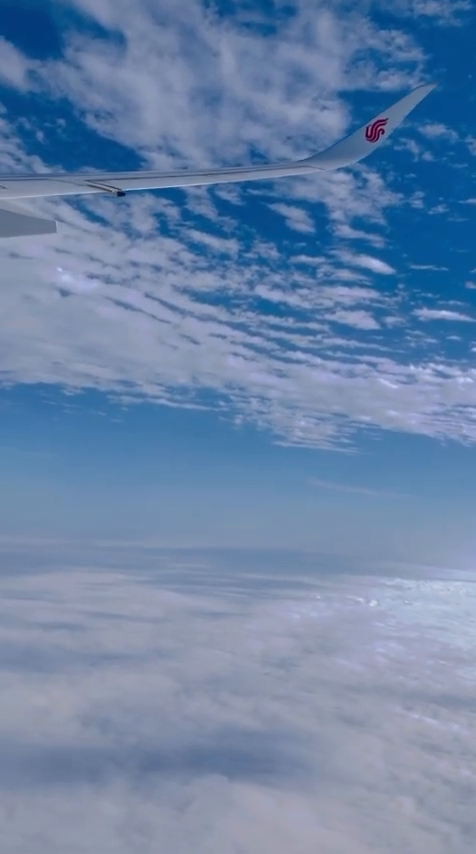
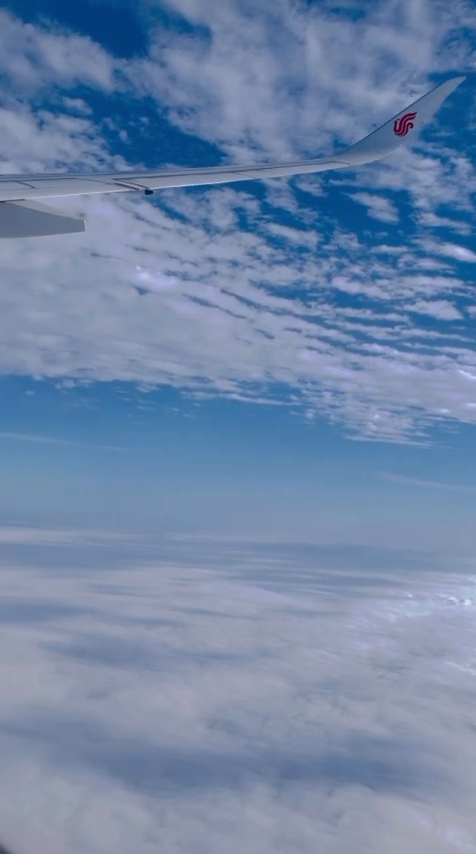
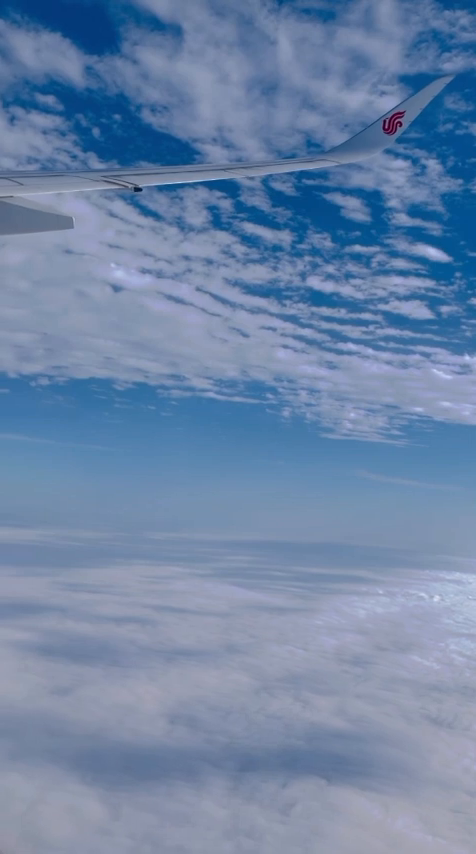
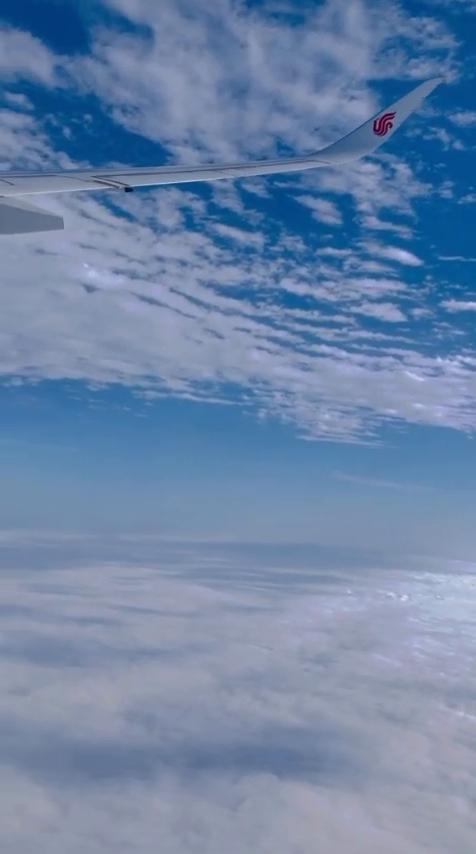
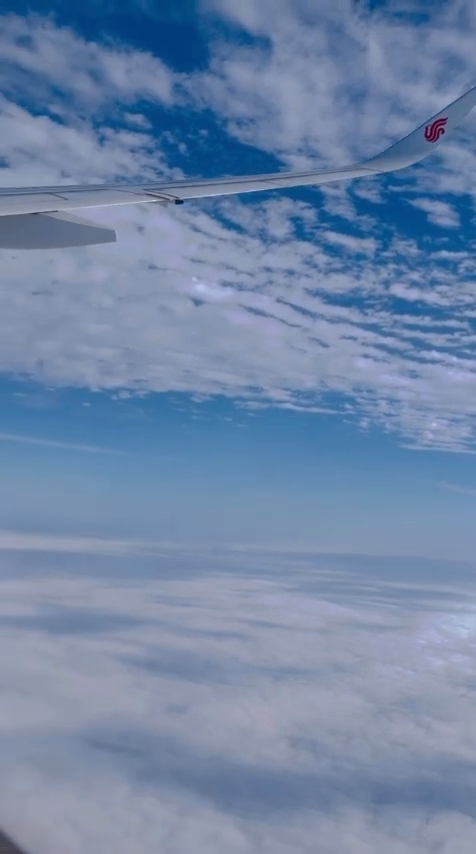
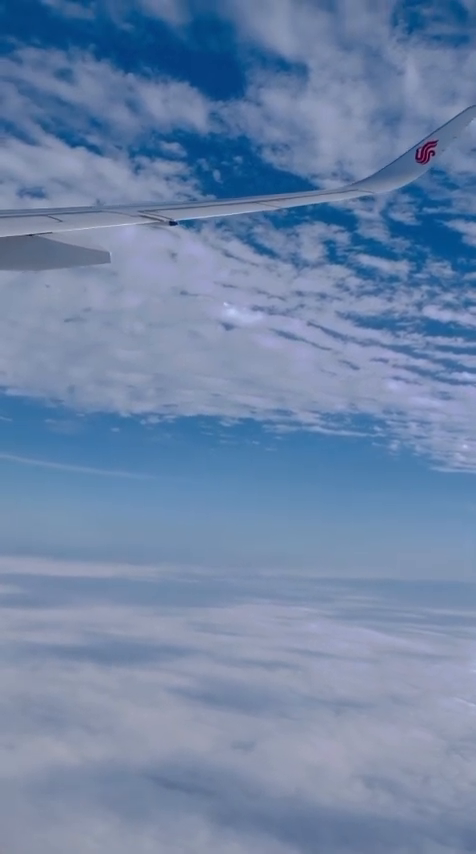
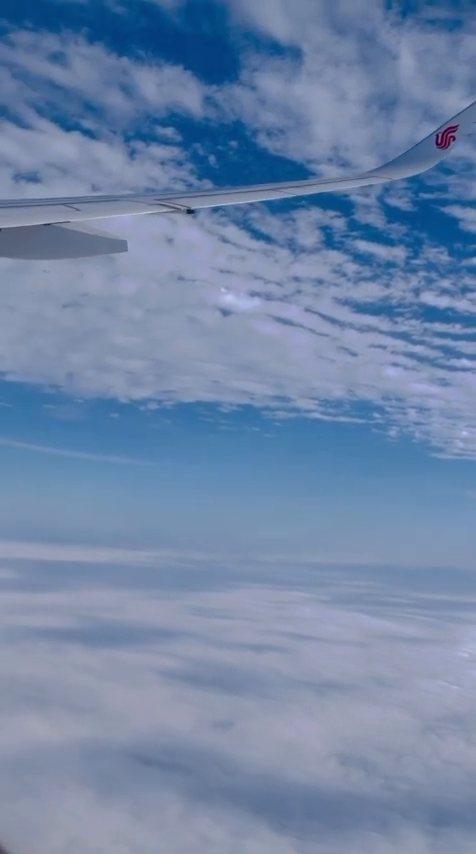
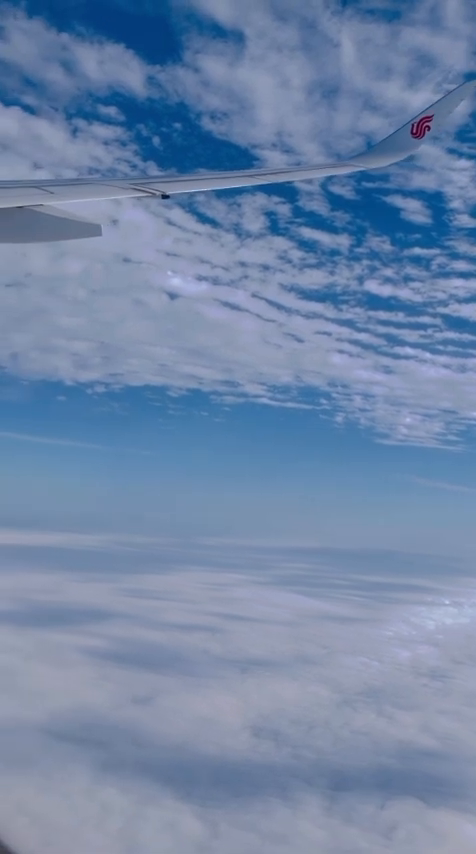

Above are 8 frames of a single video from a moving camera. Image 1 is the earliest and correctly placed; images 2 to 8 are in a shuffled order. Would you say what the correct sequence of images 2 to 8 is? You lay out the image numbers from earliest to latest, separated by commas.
4, 3, 2, 8, 5, 7, 6
